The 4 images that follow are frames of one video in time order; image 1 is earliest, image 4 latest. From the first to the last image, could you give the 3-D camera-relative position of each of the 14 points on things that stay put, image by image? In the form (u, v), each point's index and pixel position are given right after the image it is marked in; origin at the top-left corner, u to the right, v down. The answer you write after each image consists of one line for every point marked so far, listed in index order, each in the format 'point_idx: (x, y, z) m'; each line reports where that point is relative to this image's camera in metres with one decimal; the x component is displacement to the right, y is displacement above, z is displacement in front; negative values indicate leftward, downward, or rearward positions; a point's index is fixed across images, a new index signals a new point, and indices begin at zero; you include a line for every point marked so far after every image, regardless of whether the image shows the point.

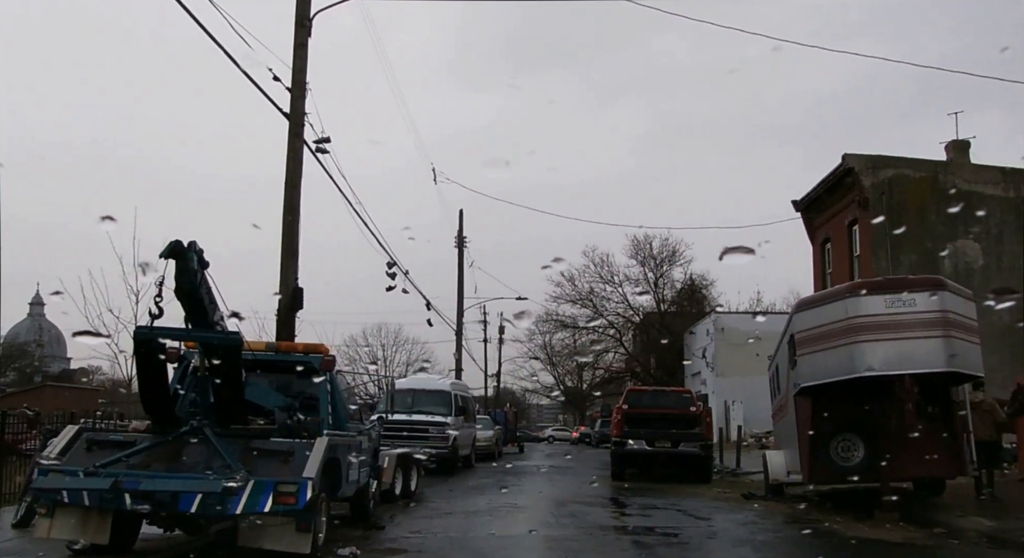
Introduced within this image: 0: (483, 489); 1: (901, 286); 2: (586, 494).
0: (-0.5, -4.1, +17.2) m
1: (+4.6, -0.1, +10.3) m
2: (+1.3, -3.9, +15.8) m
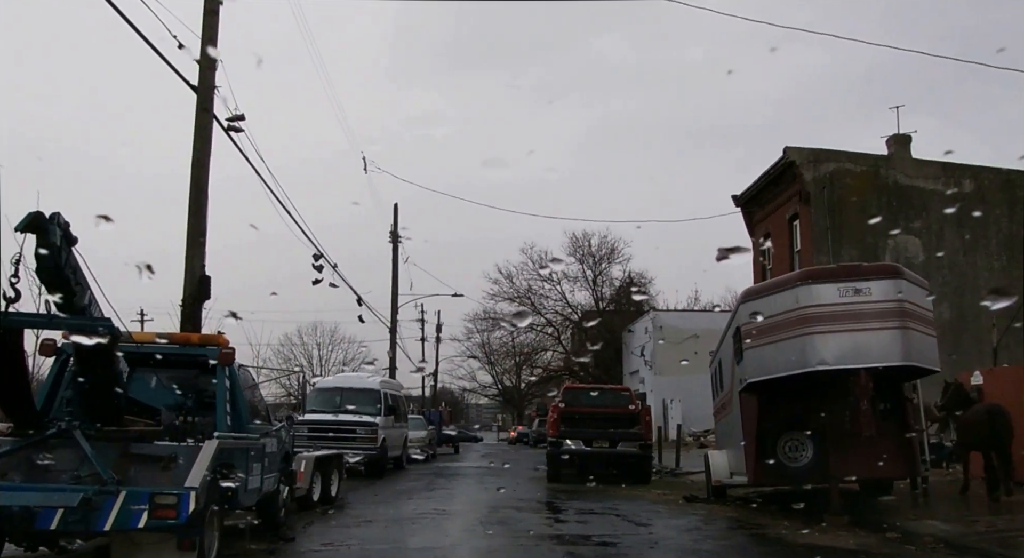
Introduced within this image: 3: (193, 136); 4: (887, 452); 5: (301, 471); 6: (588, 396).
0: (-1.8, -4.0, +16.1) m
1: (+3.8, +0.1, +9.6) m
2: (+0.1, -3.7, +14.9) m
3: (-4.9, +2.2, +13.3) m
4: (+4.6, -2.1, +10.7) m
5: (-3.0, -2.7, +12.4) m
6: (+1.6, -2.5, +18.7) m
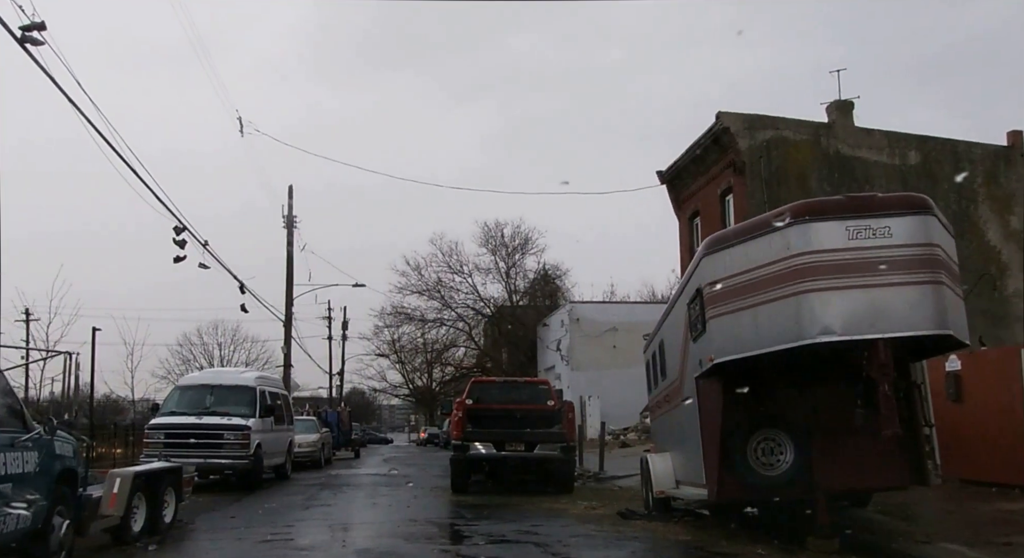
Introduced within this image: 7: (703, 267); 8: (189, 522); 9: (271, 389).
0: (-3.3, -3.5, +12.9) m
1: (+2.8, +0.6, +7.0) m
2: (-1.3, -3.2, +11.9) m
3: (-6.2, +2.7, +9.8) m
4: (+3.5, -1.6, +8.1) m
5: (-4.2, -2.2, +9.1) m
6: (-0.2, -2.0, +15.8) m
7: (+1.8, +0.1, +8.2) m
8: (-4.2, -3.2, +11.4) m
9: (-5.5, -2.5, +19.7) m
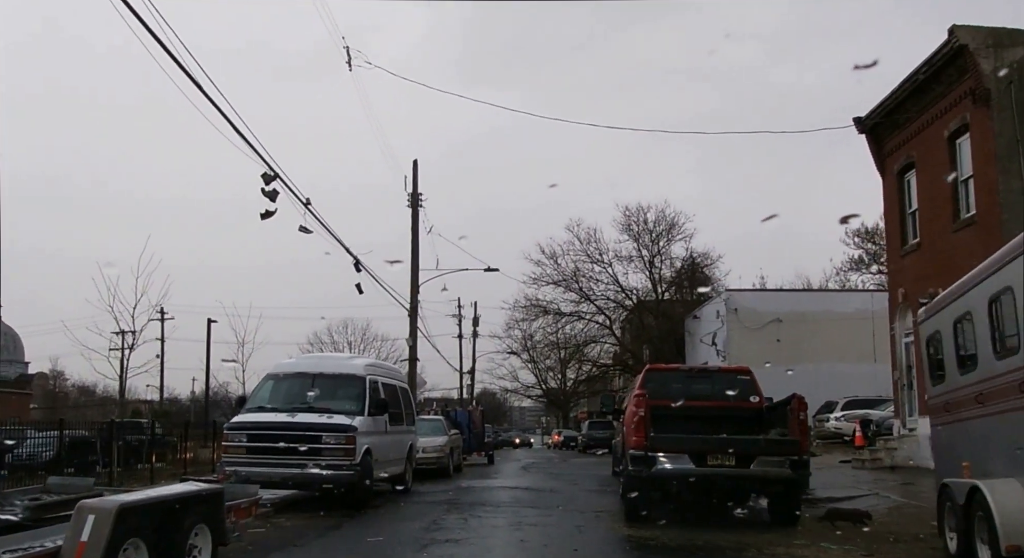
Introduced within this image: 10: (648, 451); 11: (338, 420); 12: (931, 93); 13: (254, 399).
0: (-1.2, -2.8, +8.9) m
1: (+4.0, +1.3, +2.1) m
2: (+0.6, -2.5, +7.6) m
3: (-4.5, +3.3, +6.3) m
4: (+4.9, -0.9, +3.1) m
5: (-2.6, -1.6, +5.2) m
6: (+2.3, -1.3, +11.3) m
7: (+3.1, +0.8, +3.5) m
8: (-2.3, -2.5, +7.6) m
9: (-2.3, -1.9, +16.0) m
10: (+1.6, -2.0, +10.4) m
11: (-2.6, -2.1, +13.1) m
12: (+9.2, +4.1, +19.3) m
13: (-4.2, -2.0, +14.3) m
